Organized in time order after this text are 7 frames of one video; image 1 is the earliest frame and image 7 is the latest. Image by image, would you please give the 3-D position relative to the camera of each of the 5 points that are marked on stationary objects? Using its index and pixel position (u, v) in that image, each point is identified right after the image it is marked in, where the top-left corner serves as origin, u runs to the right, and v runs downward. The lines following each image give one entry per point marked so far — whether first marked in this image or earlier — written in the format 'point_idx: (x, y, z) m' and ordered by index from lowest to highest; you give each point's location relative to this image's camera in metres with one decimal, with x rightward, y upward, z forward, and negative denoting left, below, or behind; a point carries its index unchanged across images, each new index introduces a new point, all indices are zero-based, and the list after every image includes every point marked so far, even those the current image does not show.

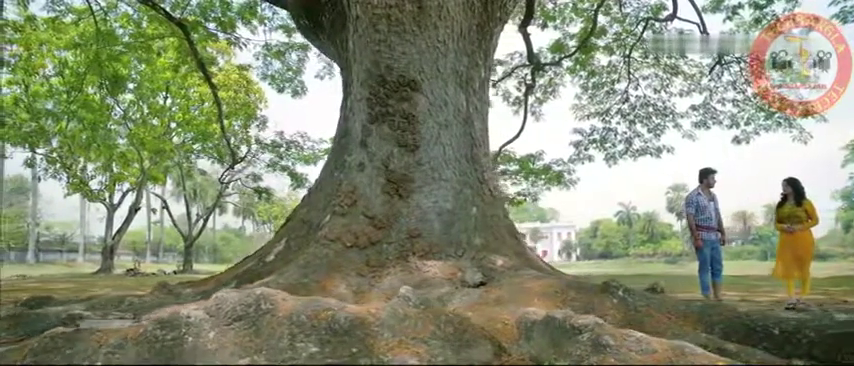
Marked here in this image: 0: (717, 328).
0: (+1.5, -0.7, +4.0) m
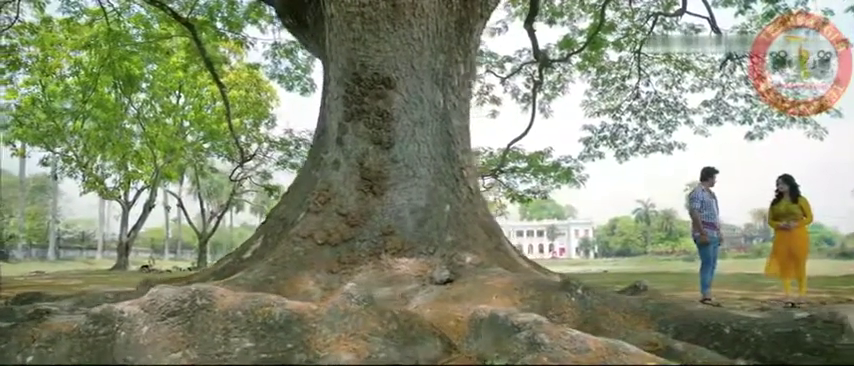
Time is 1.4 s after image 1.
0: (+1.2, -0.7, +4.0) m
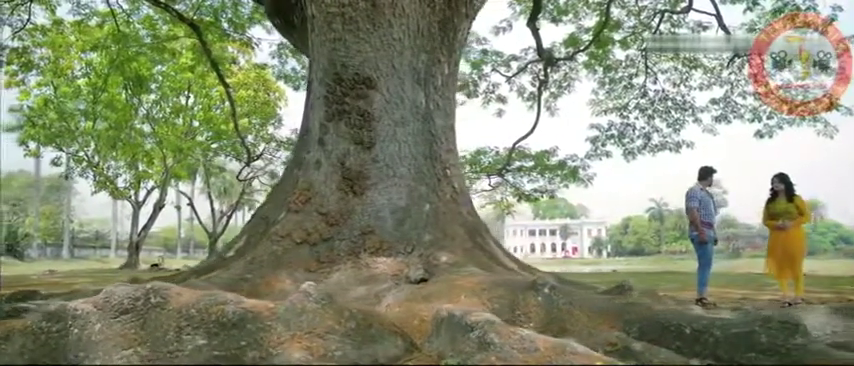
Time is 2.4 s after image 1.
0: (+1.1, -0.7, +4.0) m
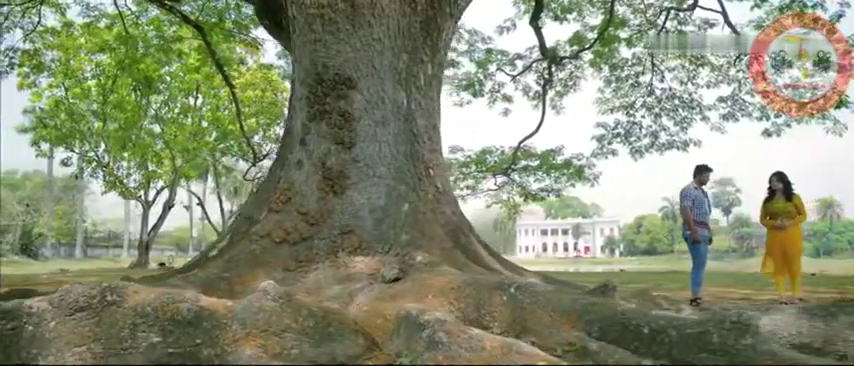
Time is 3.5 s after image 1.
0: (+0.9, -0.7, +4.0) m
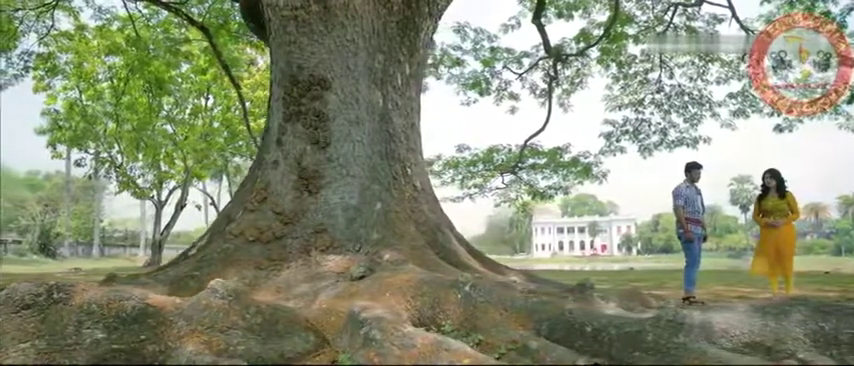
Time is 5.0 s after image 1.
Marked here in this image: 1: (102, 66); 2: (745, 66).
0: (+0.6, -0.7, +4.0) m
1: (-7.0, +2.5, +17.0) m
2: (+5.8, +2.1, +14.2) m
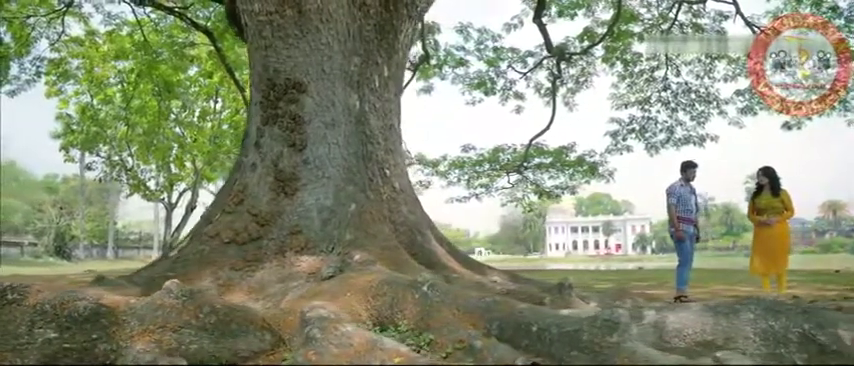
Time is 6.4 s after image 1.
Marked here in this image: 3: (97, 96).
0: (+0.3, -0.7, +4.0) m
1: (-6.9, +2.5, +17.3) m
2: (+5.8, +2.2, +14.1) m
3: (-7.5, +1.9, +18.1) m
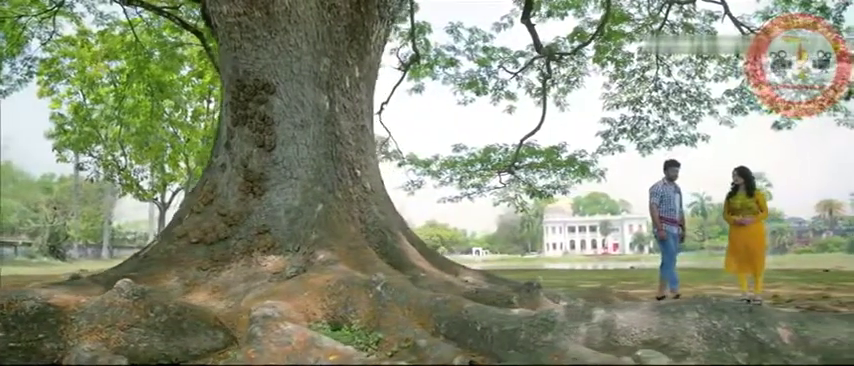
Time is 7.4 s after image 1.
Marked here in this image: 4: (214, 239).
0: (+0.1, -0.7, +4.1) m
1: (-7.0, +2.5, +17.3) m
2: (+5.6, +2.2, +14.1) m
3: (-7.7, +1.9, +18.2) m
4: (-1.6, -0.4, +5.8) m
